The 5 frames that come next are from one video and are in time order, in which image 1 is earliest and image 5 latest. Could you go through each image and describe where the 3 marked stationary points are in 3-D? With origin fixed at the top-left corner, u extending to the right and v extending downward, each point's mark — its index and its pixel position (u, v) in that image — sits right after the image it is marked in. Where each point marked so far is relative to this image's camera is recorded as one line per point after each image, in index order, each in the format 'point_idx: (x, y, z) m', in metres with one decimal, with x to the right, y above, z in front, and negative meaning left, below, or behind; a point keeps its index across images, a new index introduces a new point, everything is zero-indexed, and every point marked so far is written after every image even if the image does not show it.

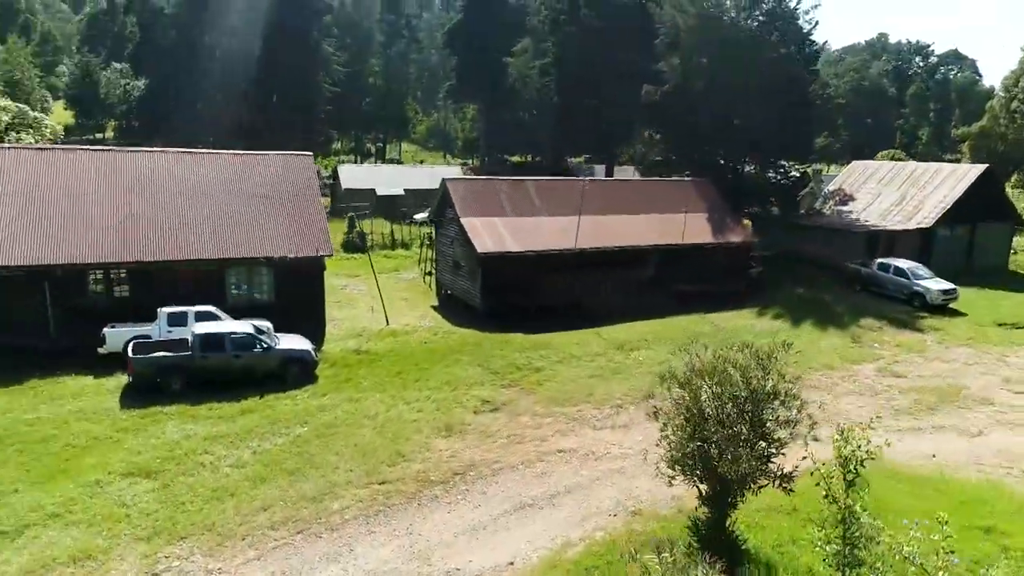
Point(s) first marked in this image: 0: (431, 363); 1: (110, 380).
0: (-1.9, -1.7, +16.5) m
1: (-8.3, -1.9, +14.6) m
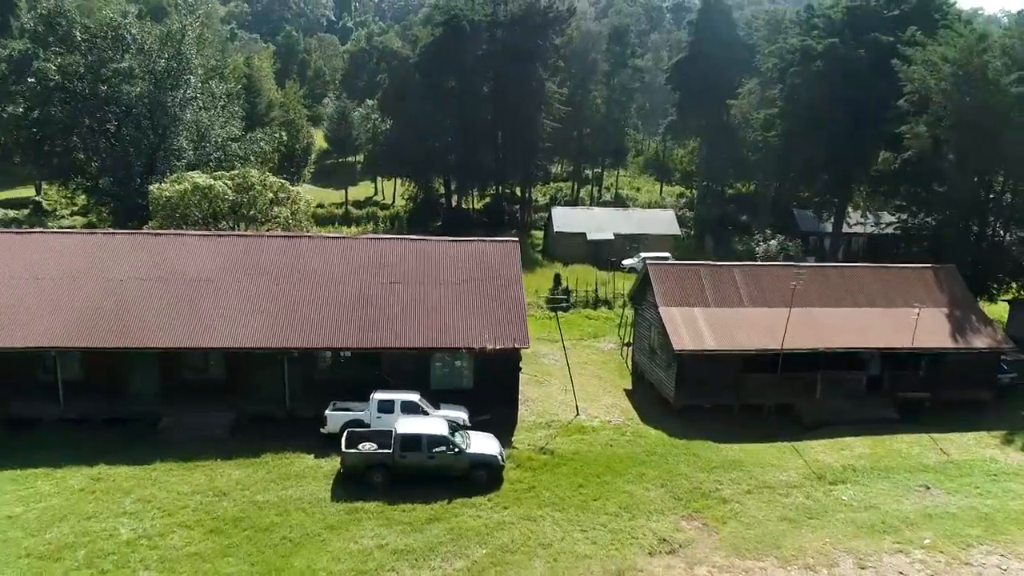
0: (+2.3, -4.4, +16.5) m
1: (-4.3, -4.1, +16.5) m
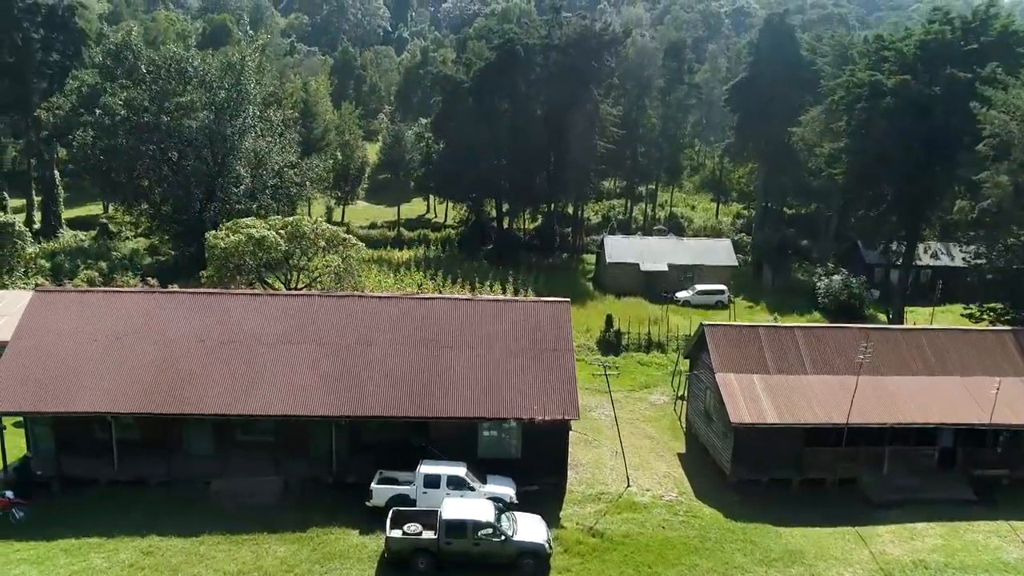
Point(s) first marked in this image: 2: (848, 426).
0: (+3.4, -6.2, +15.8) m
1: (-3.2, -5.8, +16.3) m
2: (+9.1, -3.7, +19.3) m
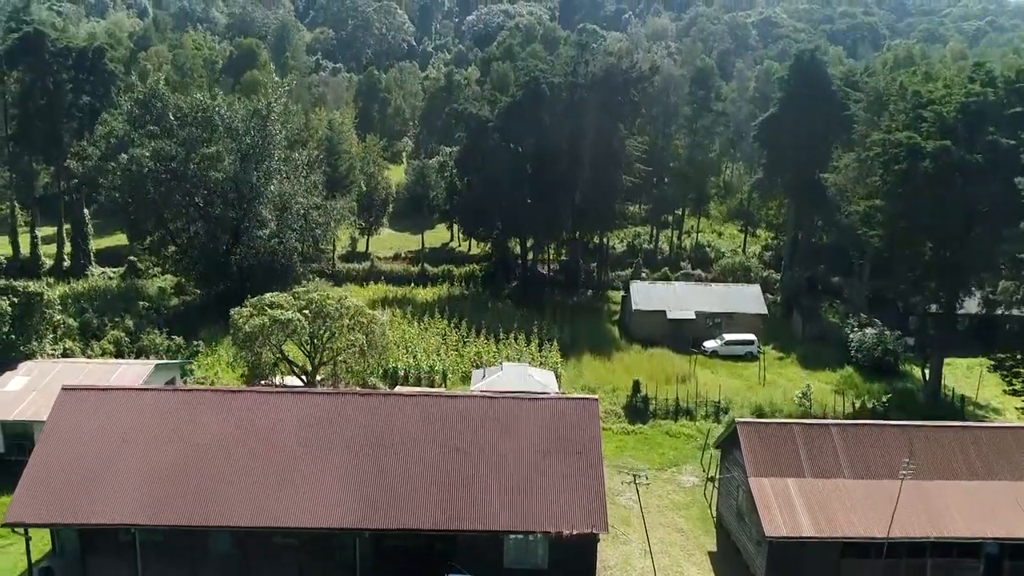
0: (+4.0, -9.0, +15.3) m
1: (-2.6, -8.6, +16.0) m
2: (+9.8, -6.5, +18.5) m
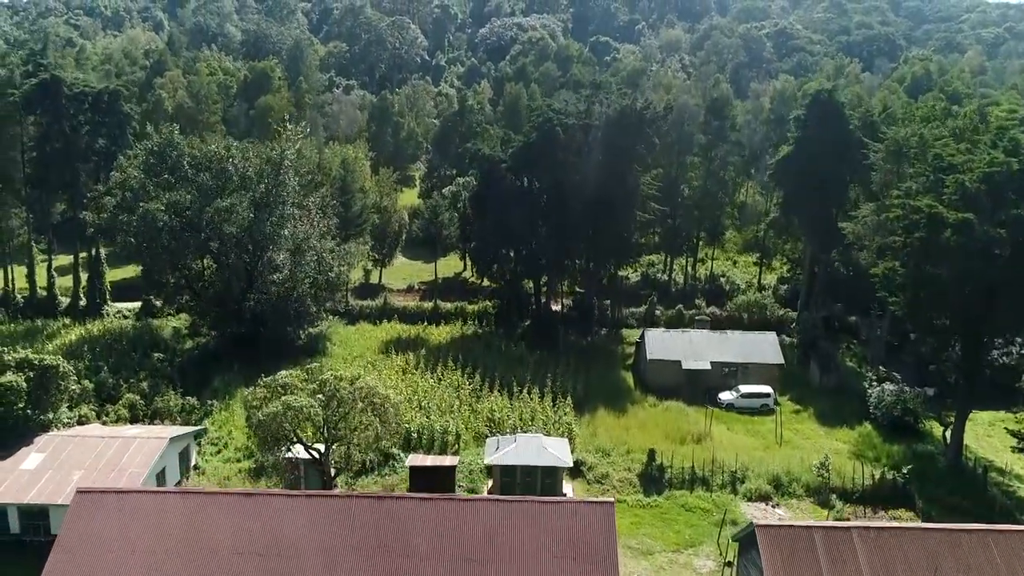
0: (+4.3, -11.9, +15.0) m
1: (-2.3, -11.5, +15.8) m
2: (+10.2, -9.4, +18.1) m
